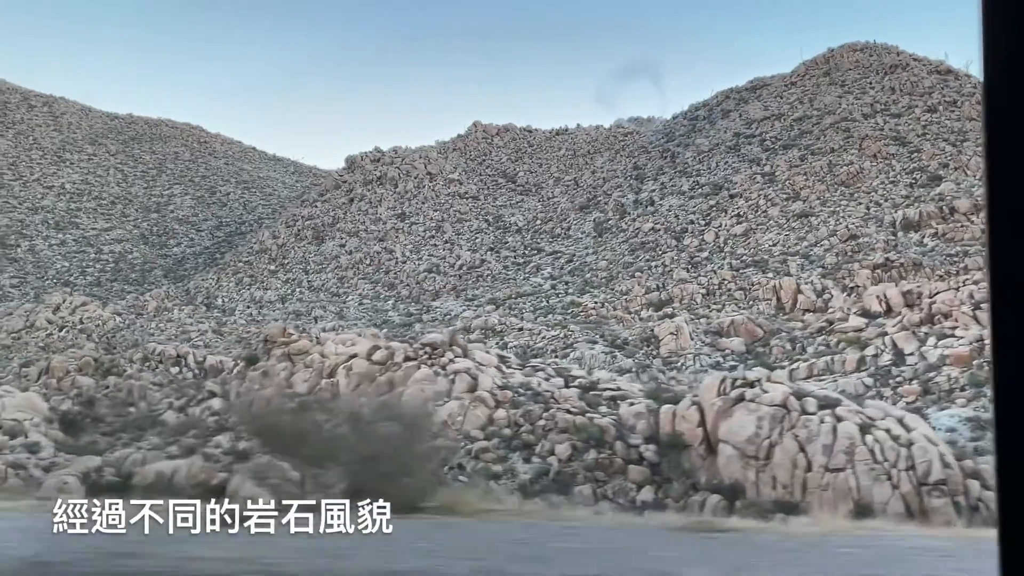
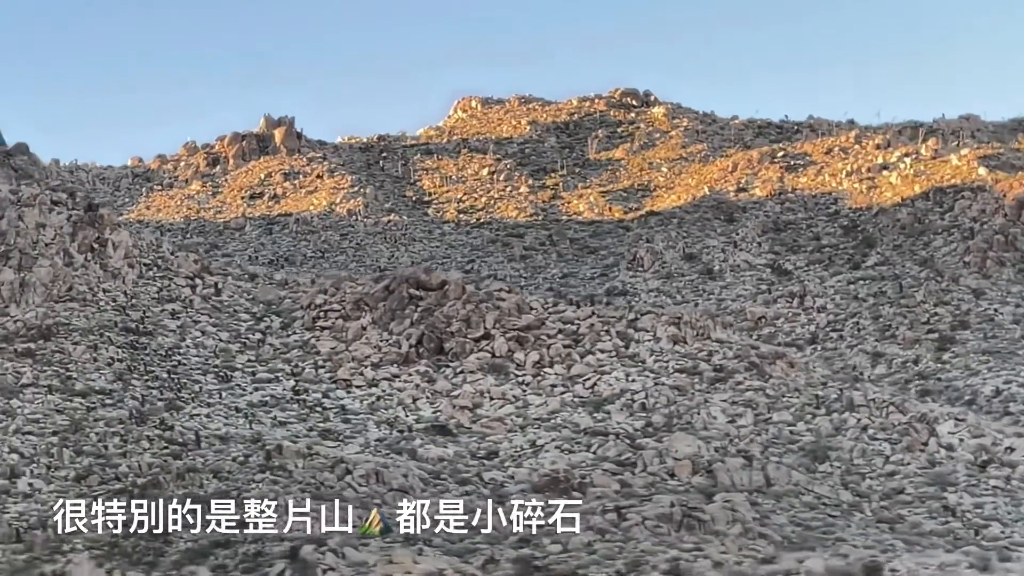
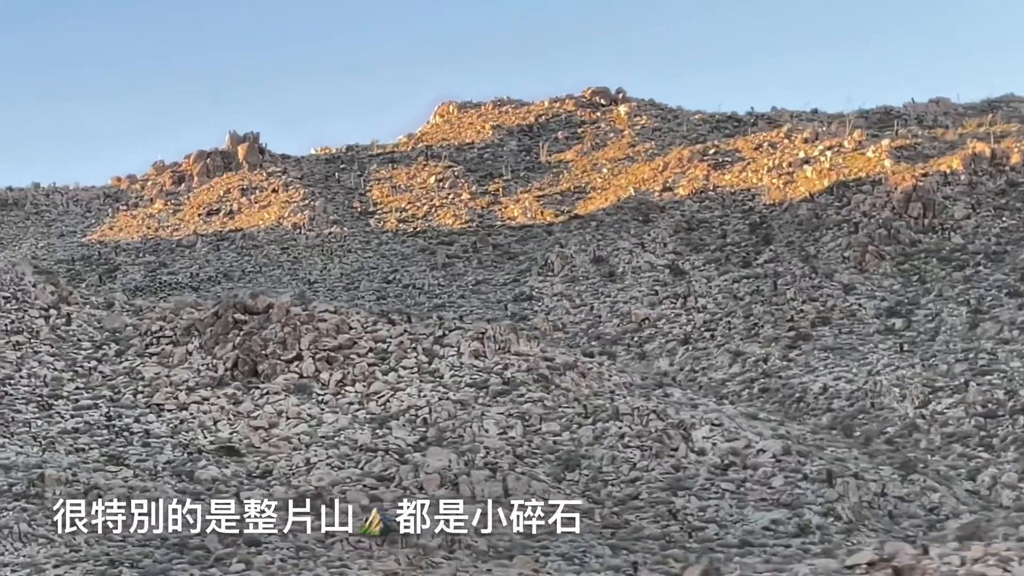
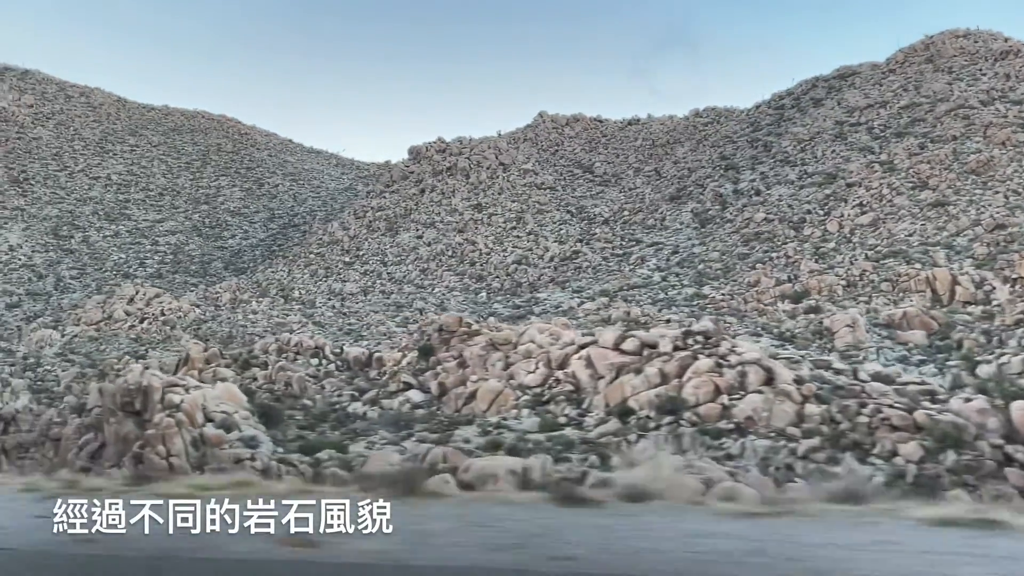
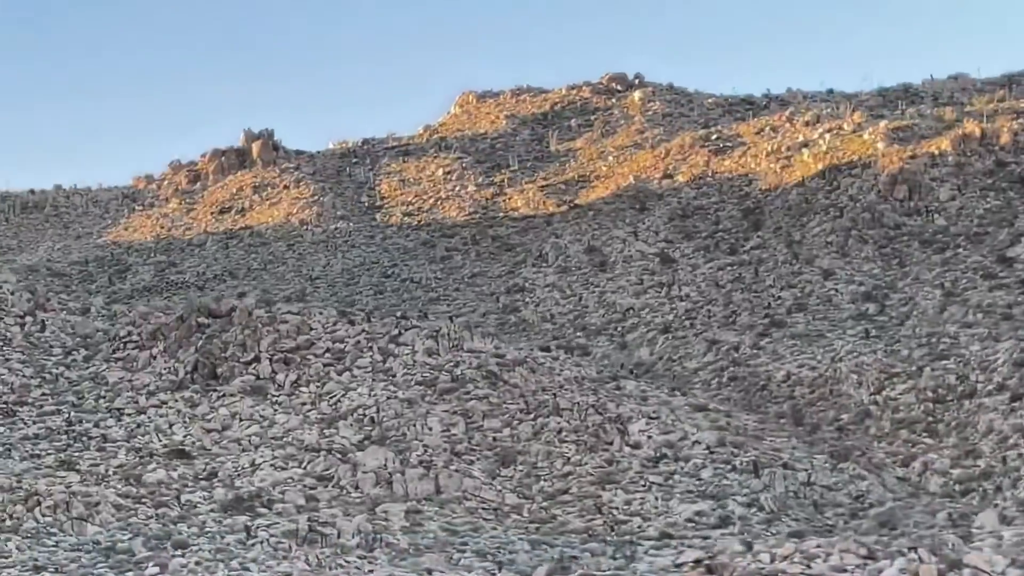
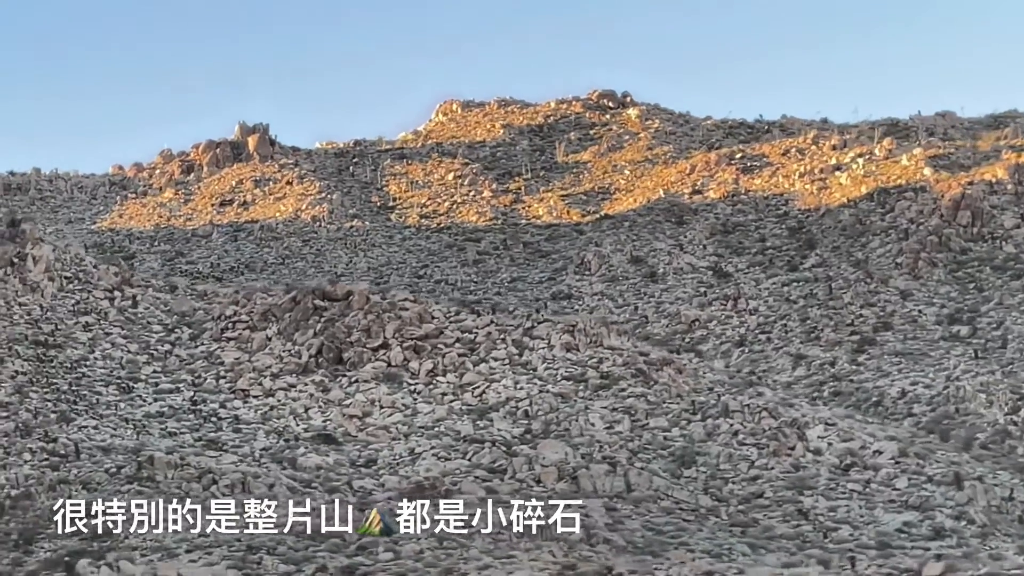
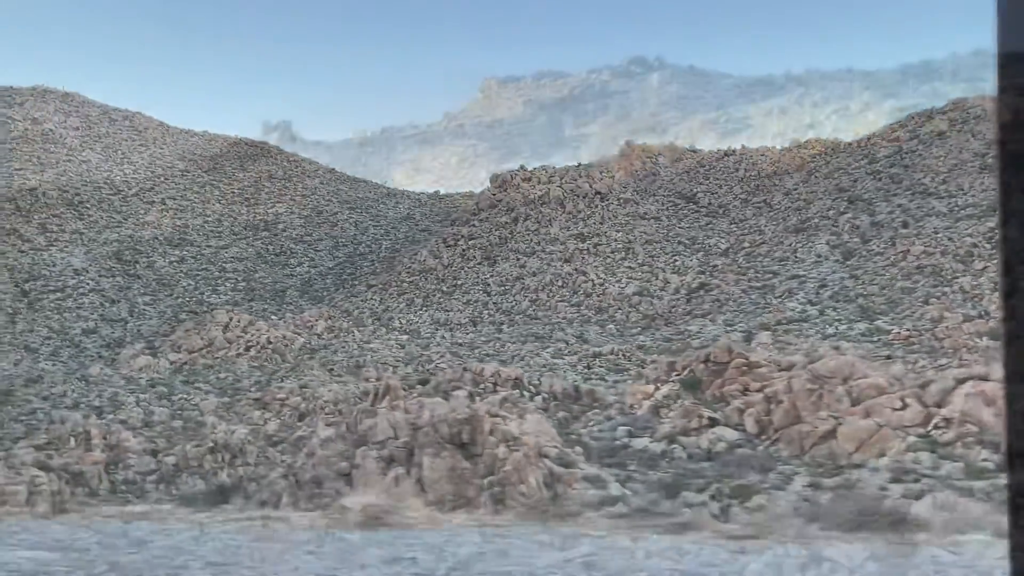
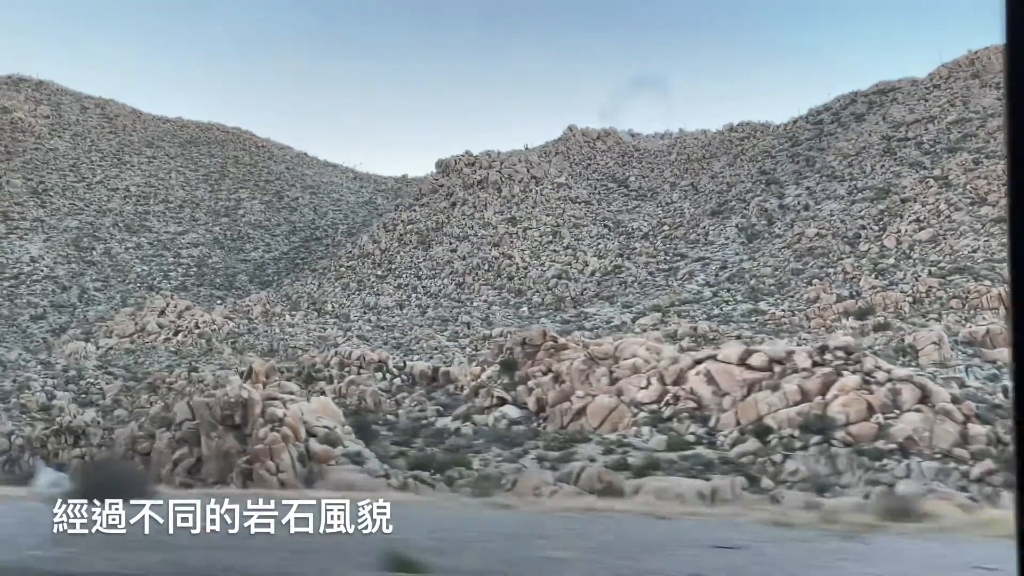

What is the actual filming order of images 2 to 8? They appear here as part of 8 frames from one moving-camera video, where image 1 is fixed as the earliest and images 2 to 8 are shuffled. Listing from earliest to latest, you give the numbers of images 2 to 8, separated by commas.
4, 8, 7, 5, 3, 6, 2
